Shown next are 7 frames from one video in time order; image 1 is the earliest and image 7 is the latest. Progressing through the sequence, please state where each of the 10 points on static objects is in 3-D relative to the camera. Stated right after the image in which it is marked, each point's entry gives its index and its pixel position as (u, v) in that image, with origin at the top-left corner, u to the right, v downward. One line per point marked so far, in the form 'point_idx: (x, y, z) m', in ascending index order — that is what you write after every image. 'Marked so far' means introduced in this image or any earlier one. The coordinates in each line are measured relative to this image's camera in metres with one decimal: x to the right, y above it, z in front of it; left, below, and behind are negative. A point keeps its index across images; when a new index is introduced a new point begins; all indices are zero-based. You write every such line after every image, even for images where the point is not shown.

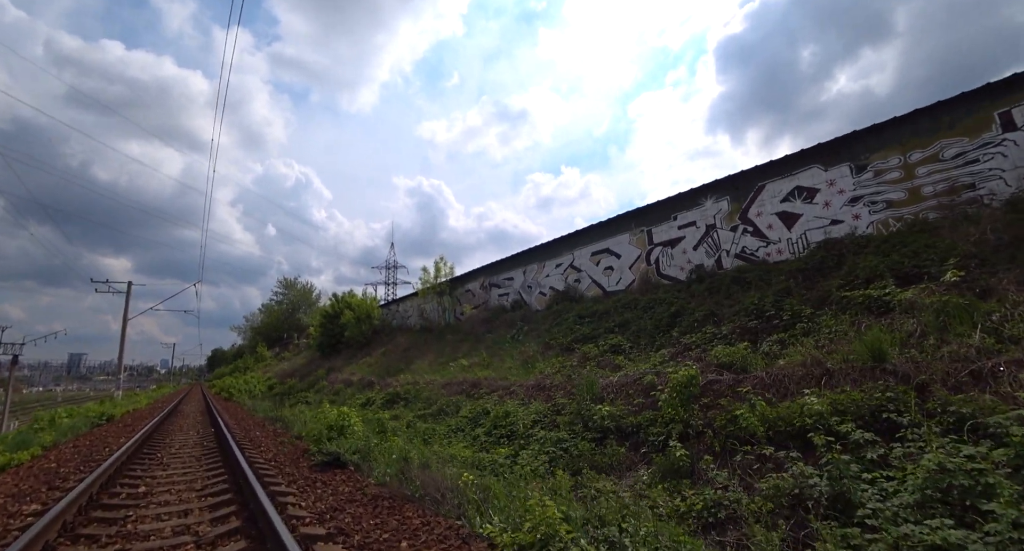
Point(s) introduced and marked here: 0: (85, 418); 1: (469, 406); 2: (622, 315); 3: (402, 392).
0: (-14.0, -4.7, +14.7) m
1: (-1.1, -3.7, +12.6) m
2: (+3.9, -1.4, +15.4) m
3: (-3.9, -4.2, +16.1) m
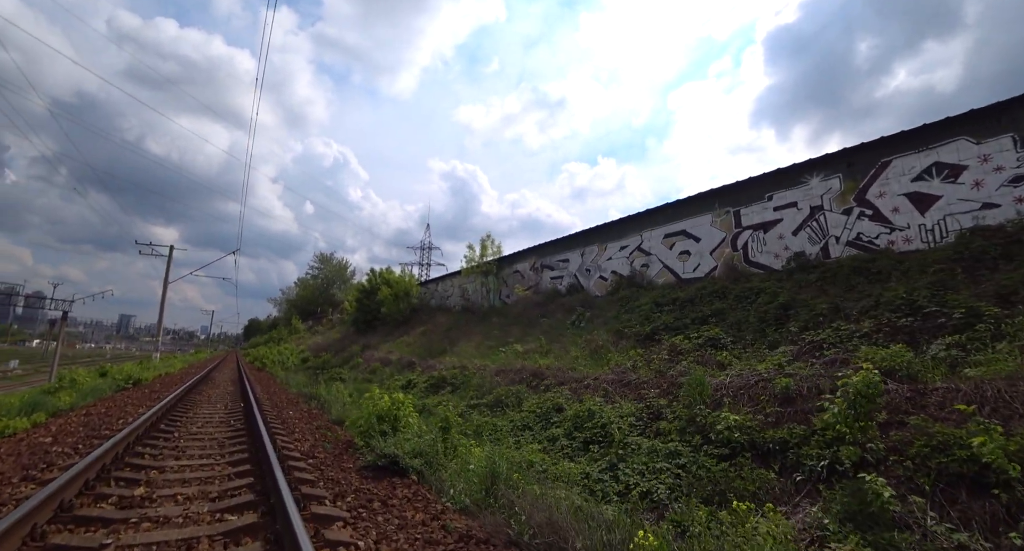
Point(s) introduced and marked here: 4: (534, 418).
0: (-12.1, -3.2, +13.7) m
1: (+0.6, -3.0, +10.7) m
2: (+5.9, -0.9, +13.1) m
3: (-2.0, -3.2, +14.4) m
4: (+0.5, -3.1, +9.6) m
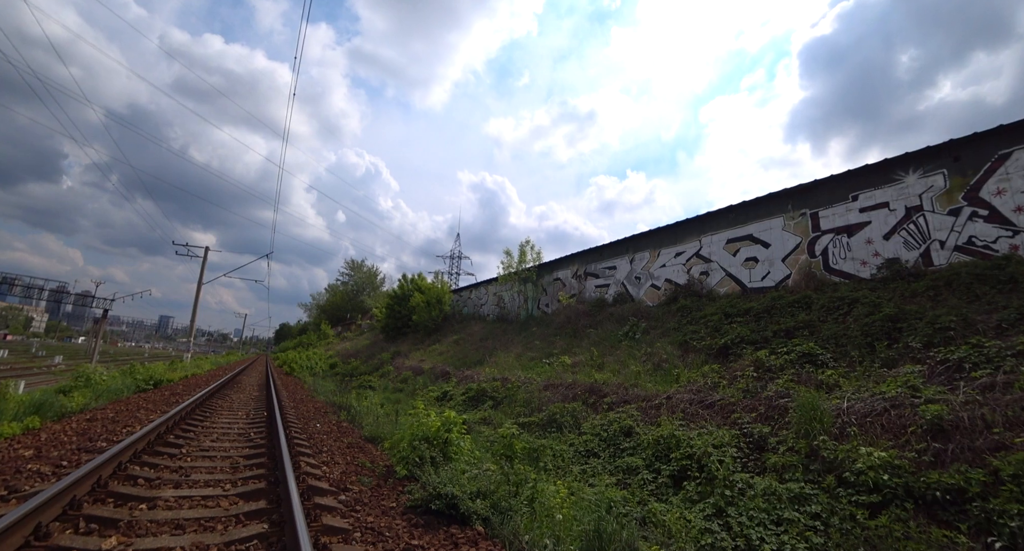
0: (-10.8, -3.0, +12.9) m
1: (+1.8, -3.0, +9.2) m
2: (+7.2, -1.1, +11.3) m
3: (-0.6, -3.3, +13.0) m
4: (+1.6, -3.1, +8.1) m
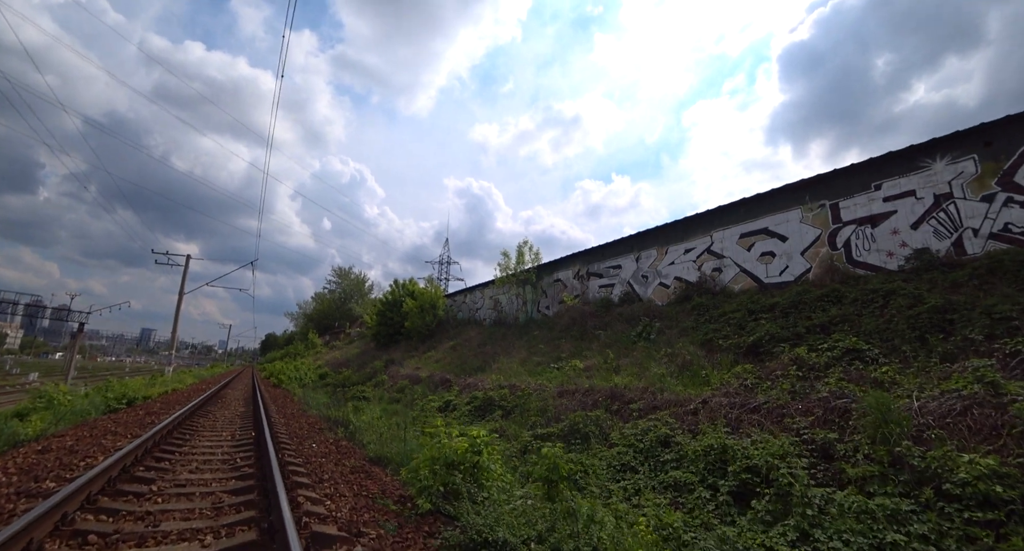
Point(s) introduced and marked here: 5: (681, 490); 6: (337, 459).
0: (-10.5, -3.2, +11.7) m
1: (+2.1, -2.9, +8.3) m
2: (+7.5, -0.9, +10.6) m
3: (-0.3, -3.3, +12.0) m
4: (+2.1, -3.0, +7.2) m
5: (+2.3, -3.0, +6.1) m
6: (-2.7, -2.8, +6.9) m
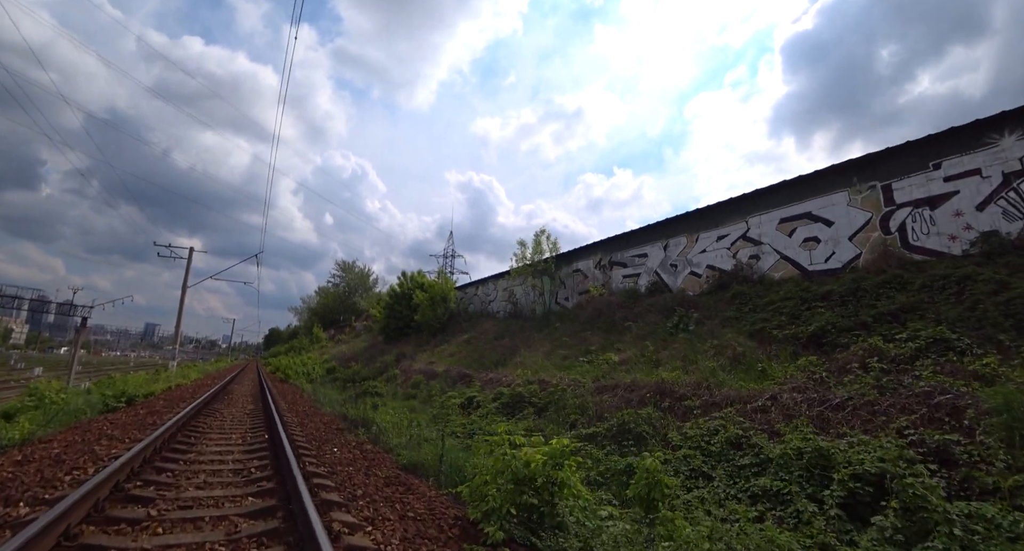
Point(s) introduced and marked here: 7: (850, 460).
0: (-9.7, -2.9, +10.8) m
1: (+2.9, -2.6, +7.3) m
2: (+8.3, -0.5, +9.6) m
3: (+0.4, -3.0, +11.1) m
4: (+2.8, -2.7, +6.3) m
5: (+3.0, -2.7, +5.2) m
6: (-2.0, -2.6, +6.0) m
7: (+4.0, -2.3, +5.3) m
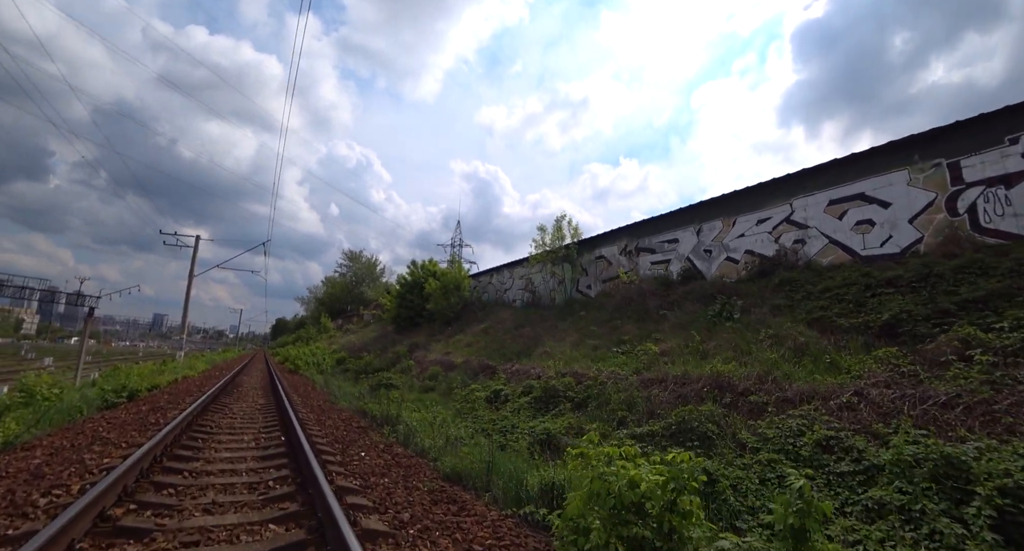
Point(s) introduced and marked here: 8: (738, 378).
0: (-8.9, -2.5, +10.0) m
1: (+3.6, -2.3, +6.4) m
2: (+9.0, -0.2, +8.6) m
3: (+1.2, -2.6, +10.2) m
4: (+3.5, -2.4, +5.4) m
5: (+3.7, -2.4, +4.2) m
6: (-1.3, -2.3, +5.1) m
7: (+4.7, -2.0, +4.3) m
8: (+4.2, -1.9, +8.2) m
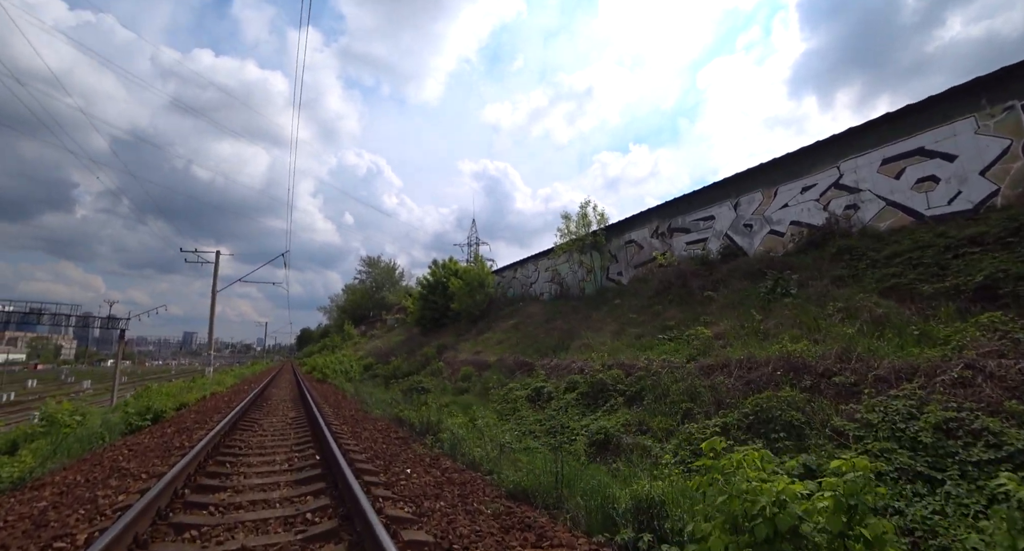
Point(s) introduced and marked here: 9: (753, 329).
0: (-8.0, -2.9, +9.6) m
1: (+4.4, -1.8, +5.5) m
2: (+9.7, +0.7, +7.5) m
3: (+2.1, -2.2, +9.4) m
4: (+4.3, -2.0, +4.5) m
5: (+4.4, -2.0, +3.3) m
6: (-0.5, -2.2, +4.4) m
7: (+5.4, -1.5, +3.4) m
8: (+5.0, -1.4, +7.3) m
9: (+5.1, -1.2, +9.4) m
